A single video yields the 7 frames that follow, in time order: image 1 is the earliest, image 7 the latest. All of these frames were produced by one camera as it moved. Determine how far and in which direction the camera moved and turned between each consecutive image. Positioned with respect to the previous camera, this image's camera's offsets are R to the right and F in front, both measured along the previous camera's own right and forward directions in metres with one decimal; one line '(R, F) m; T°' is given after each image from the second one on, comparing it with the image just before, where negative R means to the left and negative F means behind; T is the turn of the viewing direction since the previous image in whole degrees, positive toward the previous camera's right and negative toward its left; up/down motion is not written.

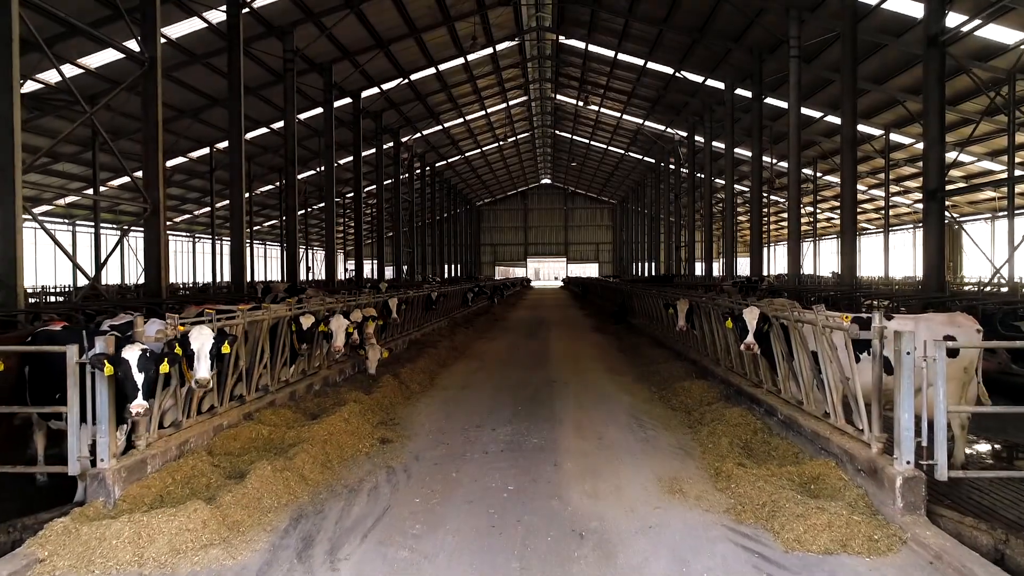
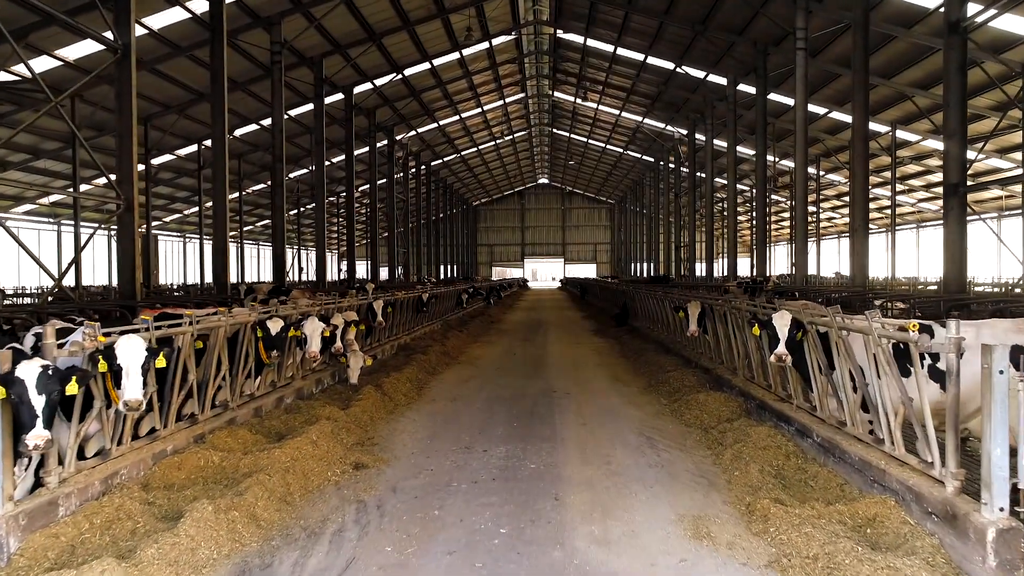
(0.0, +0.7) m; 0°
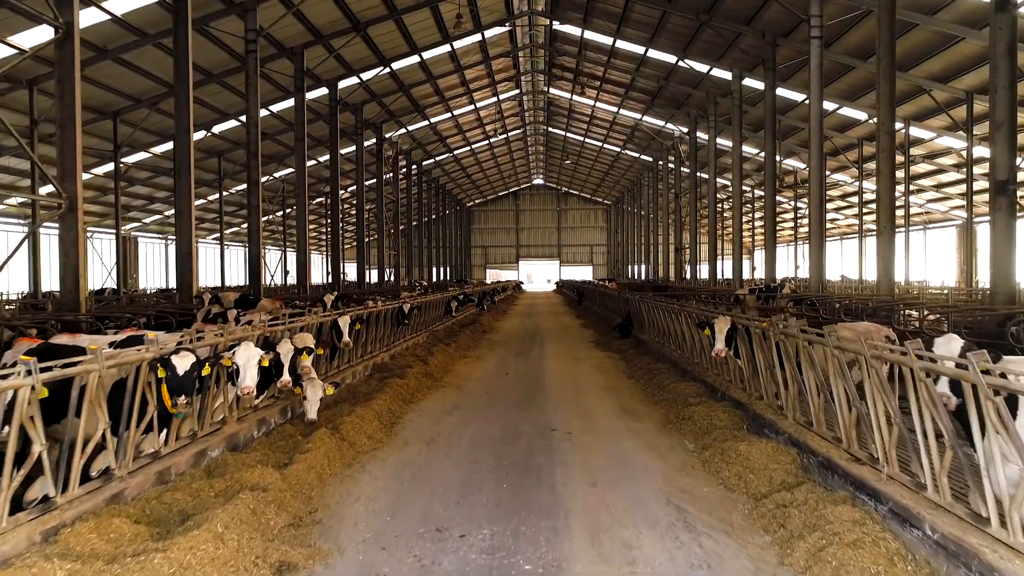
(0.0, +1.2) m; 0°
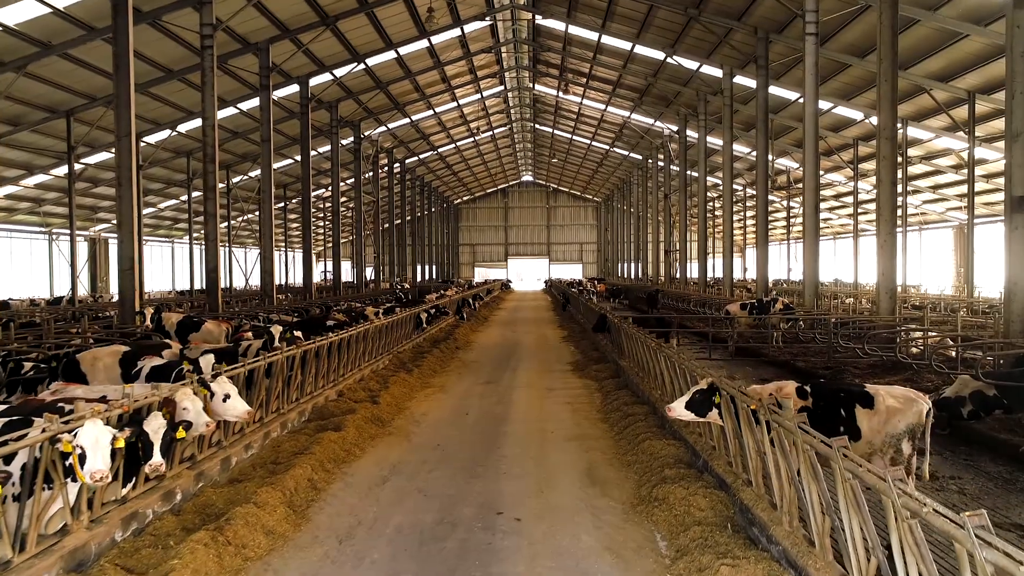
(+0.4, +1.0) m; +1°
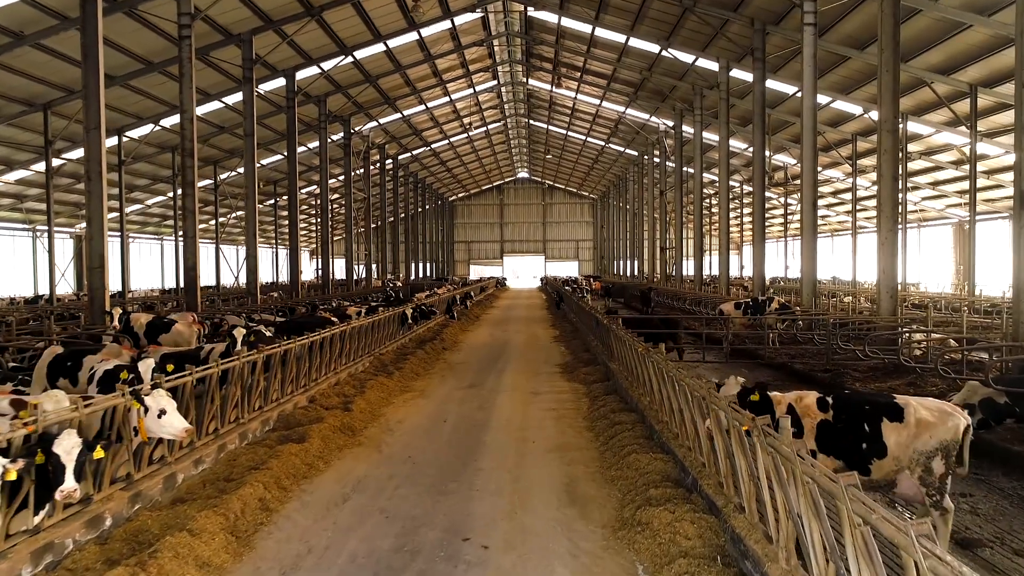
(+0.2, +0.5) m; 0°
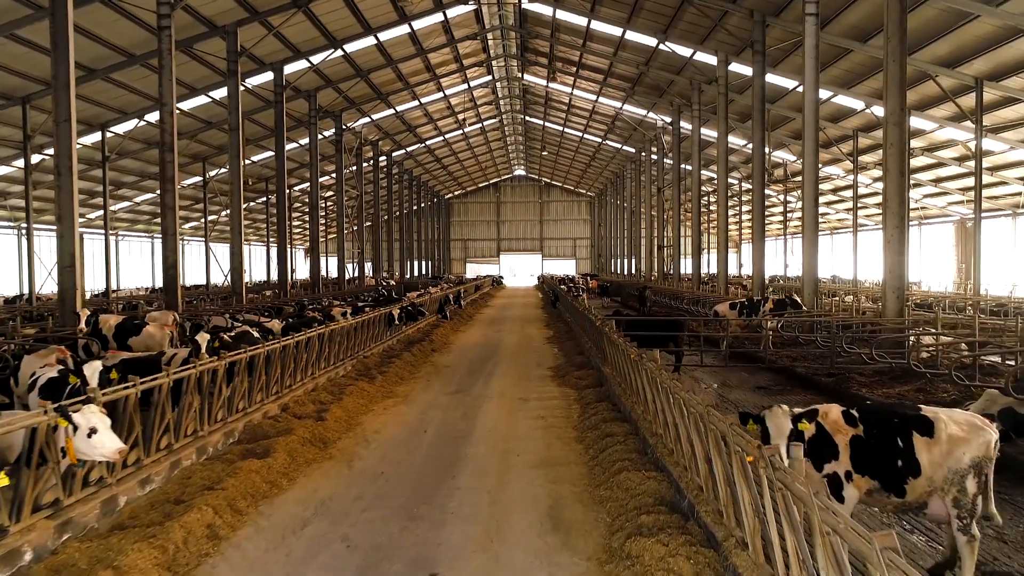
(+0.1, +0.5) m; 0°
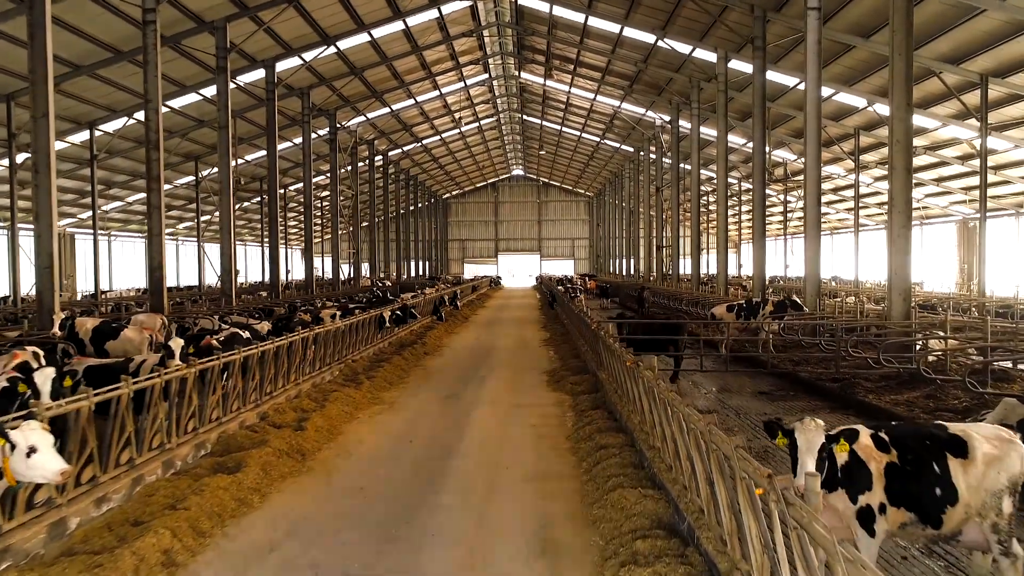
(+0.1, +0.4) m; 0°
